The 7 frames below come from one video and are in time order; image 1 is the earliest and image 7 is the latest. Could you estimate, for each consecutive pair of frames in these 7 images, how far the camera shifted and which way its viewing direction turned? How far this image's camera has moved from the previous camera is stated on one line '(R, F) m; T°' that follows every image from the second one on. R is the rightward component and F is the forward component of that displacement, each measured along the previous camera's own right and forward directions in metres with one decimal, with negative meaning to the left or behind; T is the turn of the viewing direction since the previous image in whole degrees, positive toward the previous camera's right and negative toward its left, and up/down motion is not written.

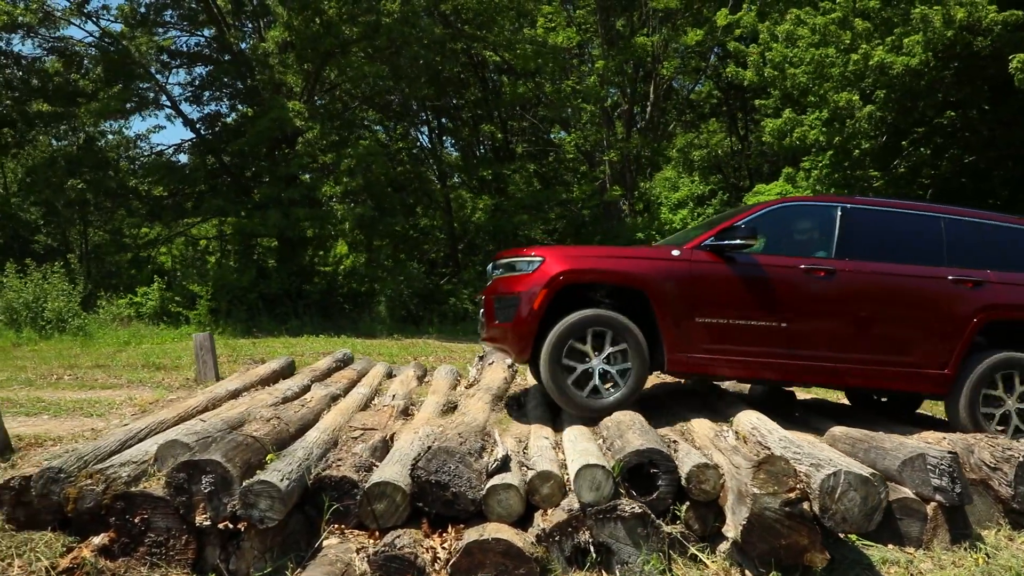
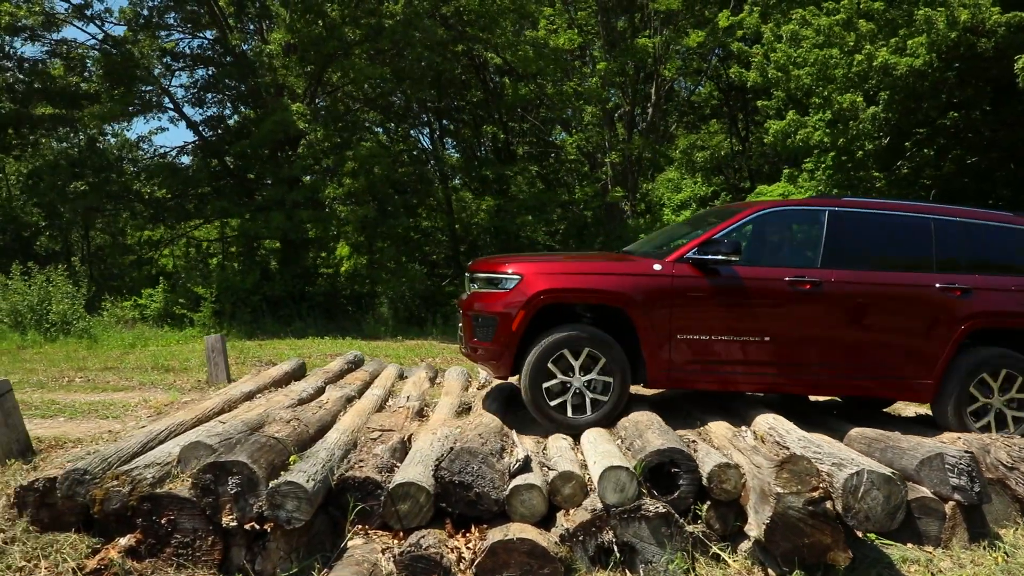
(-0.1, 0.0) m; 0°
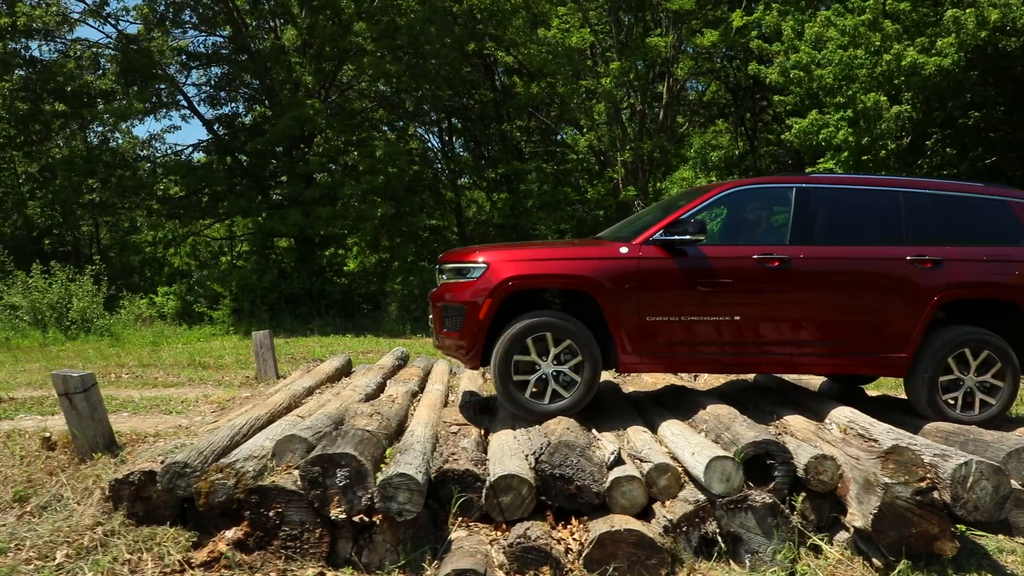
(-0.7, 0.0) m; +1°
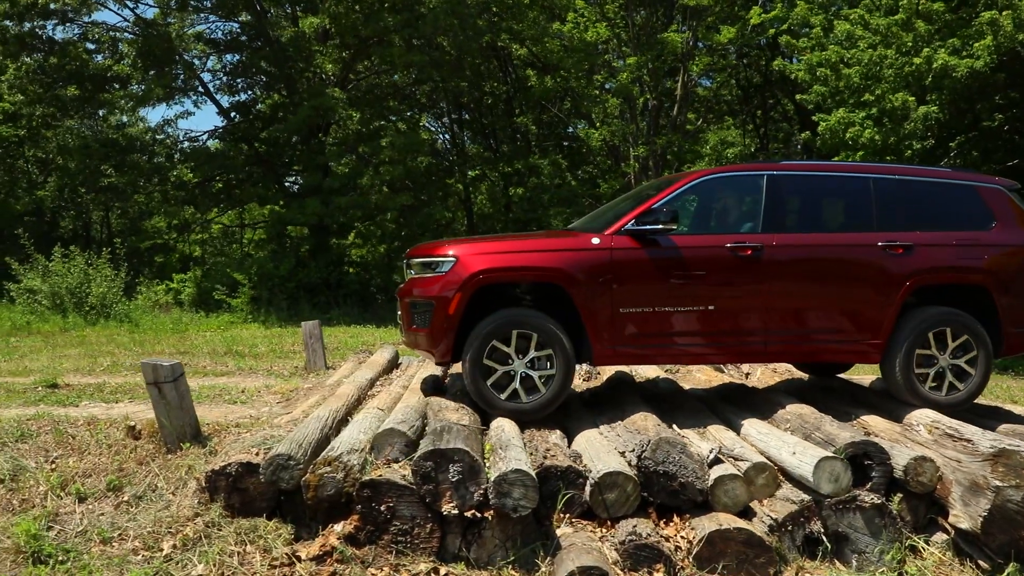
(-0.7, 0.0) m; +1°
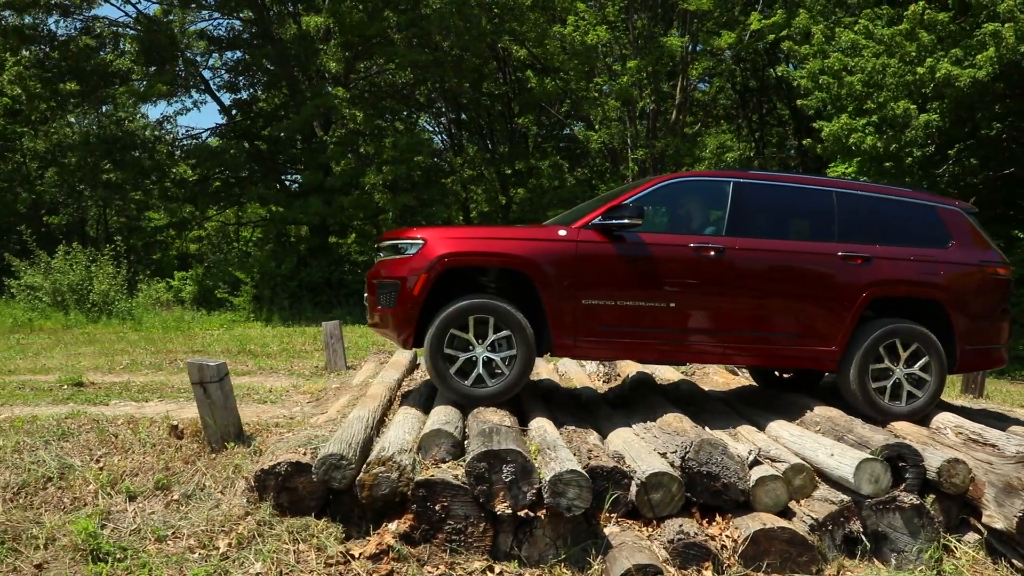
(-0.4, -0.1) m; +1°
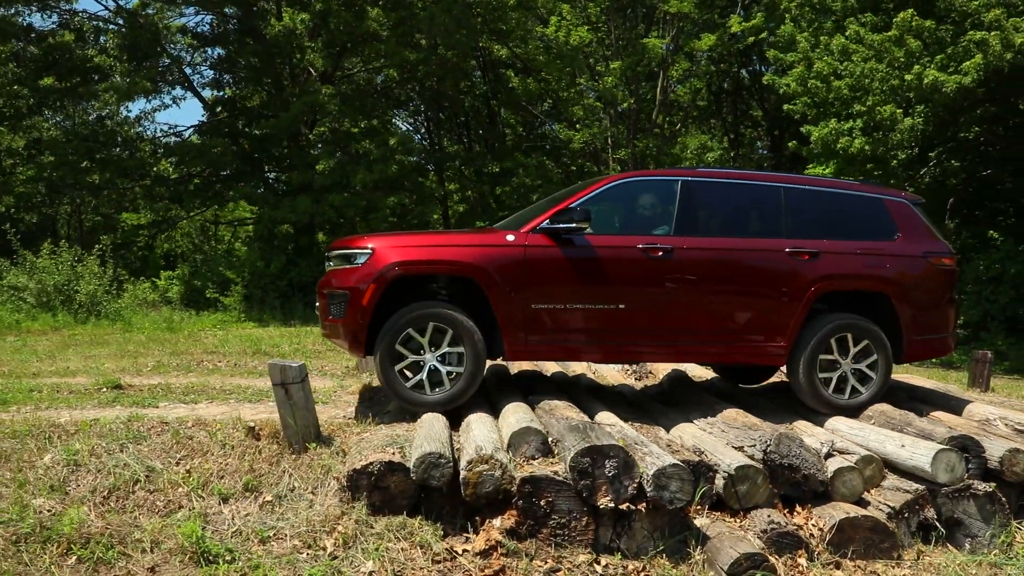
(-0.8, -0.1) m; +3°
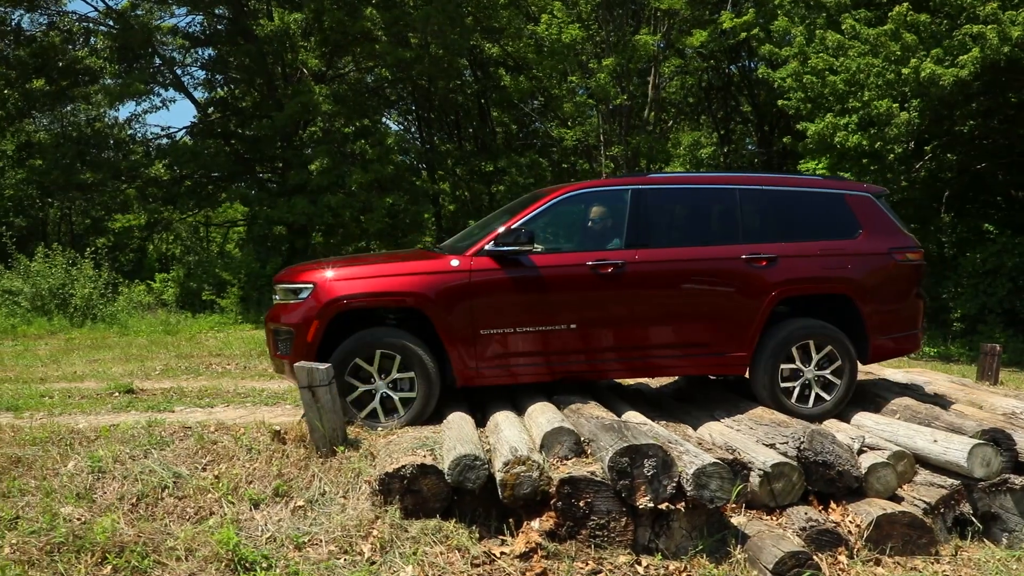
(-0.3, +0.1) m; +1°
